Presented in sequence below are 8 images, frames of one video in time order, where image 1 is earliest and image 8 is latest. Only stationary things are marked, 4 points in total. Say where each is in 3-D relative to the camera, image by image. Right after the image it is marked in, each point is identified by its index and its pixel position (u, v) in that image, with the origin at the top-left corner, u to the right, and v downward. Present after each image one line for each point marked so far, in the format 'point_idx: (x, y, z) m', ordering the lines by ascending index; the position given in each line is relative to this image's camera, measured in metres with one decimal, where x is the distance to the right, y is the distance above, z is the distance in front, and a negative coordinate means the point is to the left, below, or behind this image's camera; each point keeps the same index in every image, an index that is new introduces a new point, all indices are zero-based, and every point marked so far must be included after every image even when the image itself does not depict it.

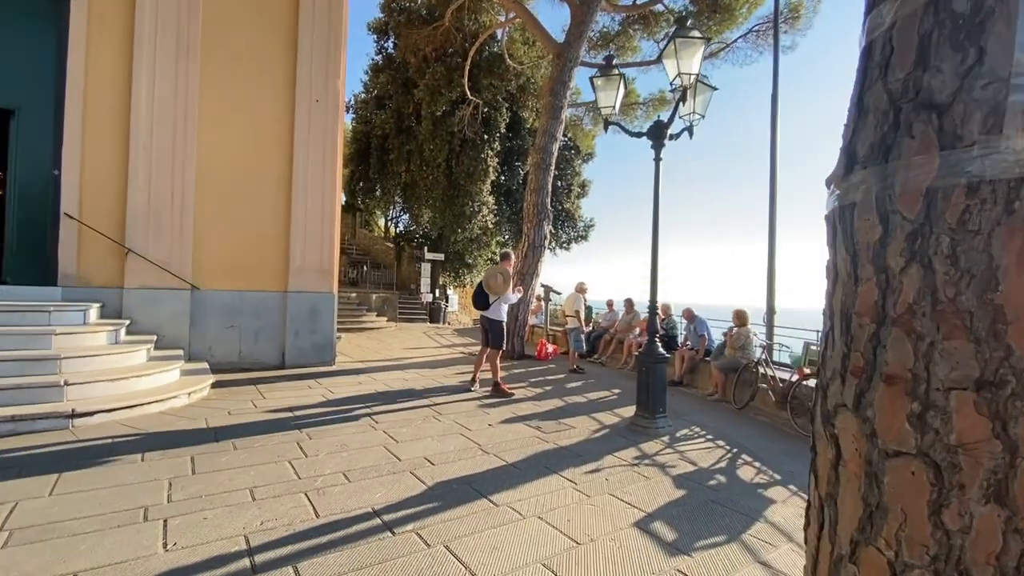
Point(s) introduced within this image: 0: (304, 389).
0: (-3.0, -1.5, +6.9) m
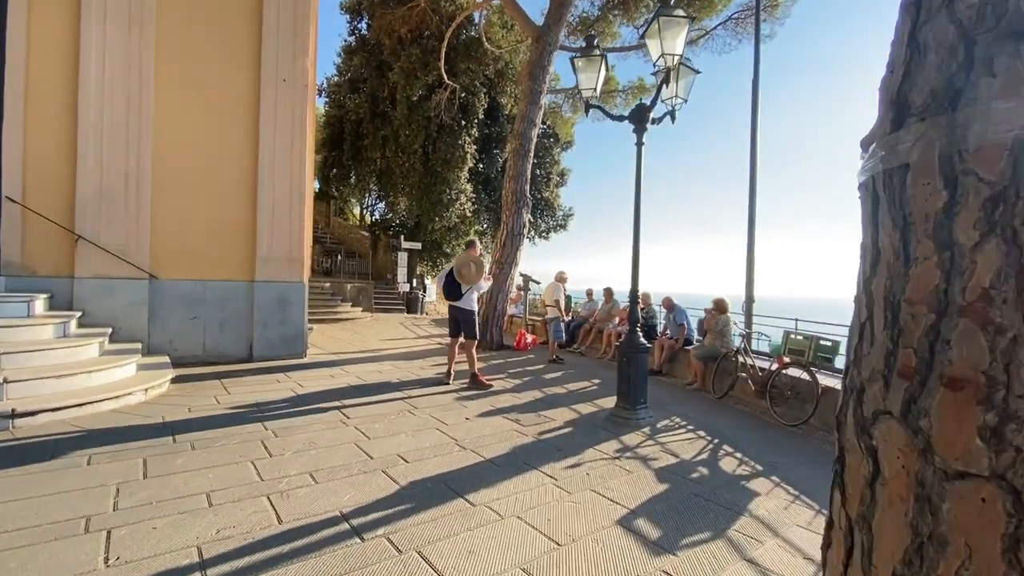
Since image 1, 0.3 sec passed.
0: (-3.3, -1.3, +6.6) m
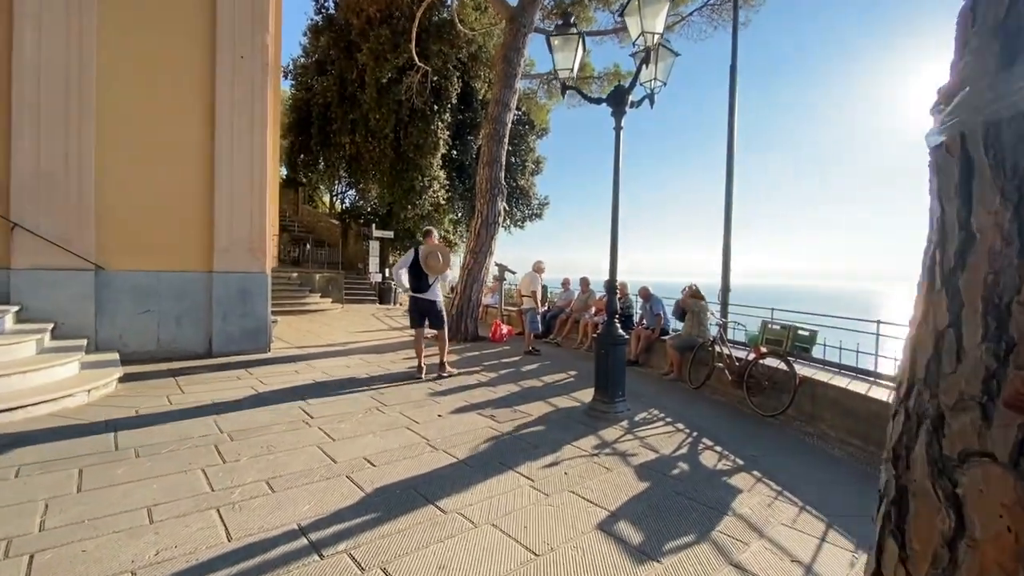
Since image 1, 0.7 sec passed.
0: (-3.6, -1.2, +6.2) m
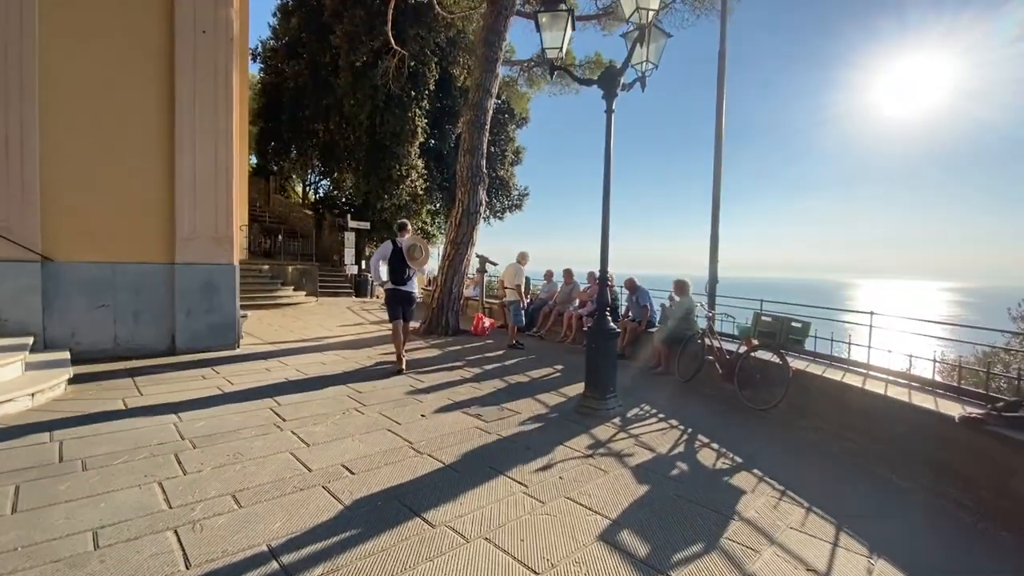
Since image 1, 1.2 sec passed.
0: (-3.8, -1.1, +5.8) m
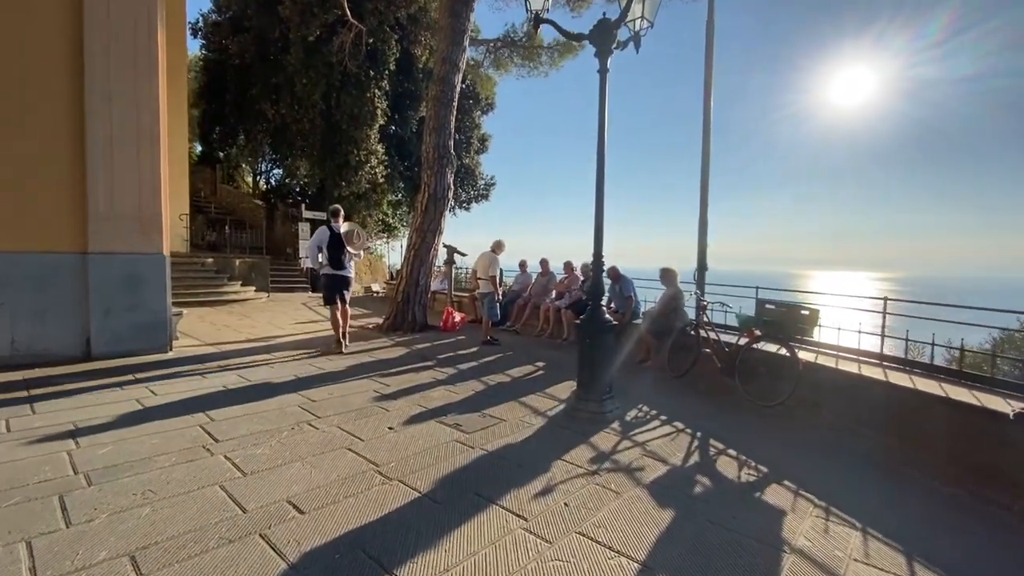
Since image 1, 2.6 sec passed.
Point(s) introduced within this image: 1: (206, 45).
0: (-4.0, -1.0, +4.8) m
1: (-11.4, +9.0, +17.7) m
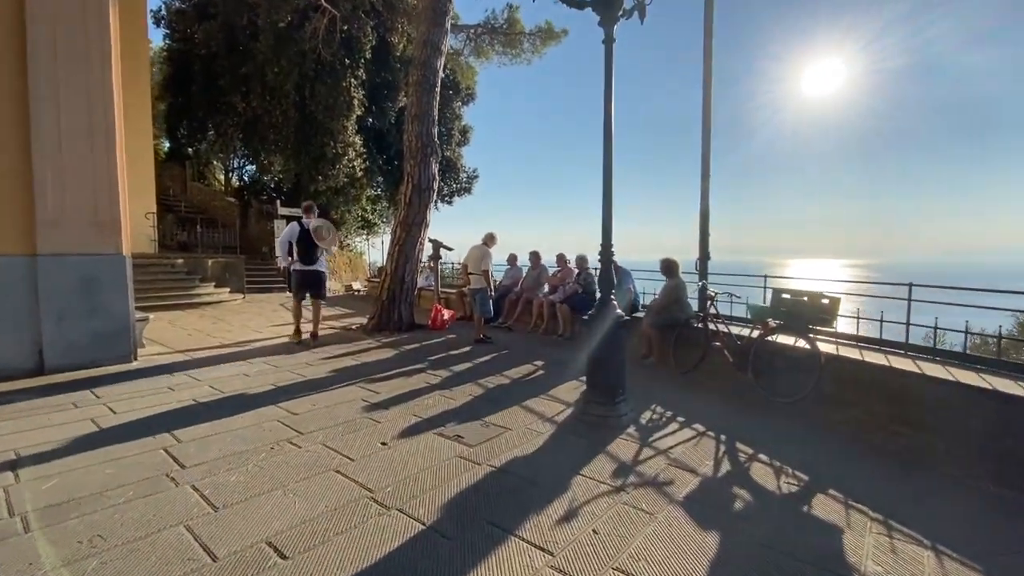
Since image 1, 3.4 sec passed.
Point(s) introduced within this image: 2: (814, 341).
0: (-4.0, -1.1, +4.2) m
1: (-12.1, +8.9, +16.8) m
2: (+3.0, -0.5, +4.7) m
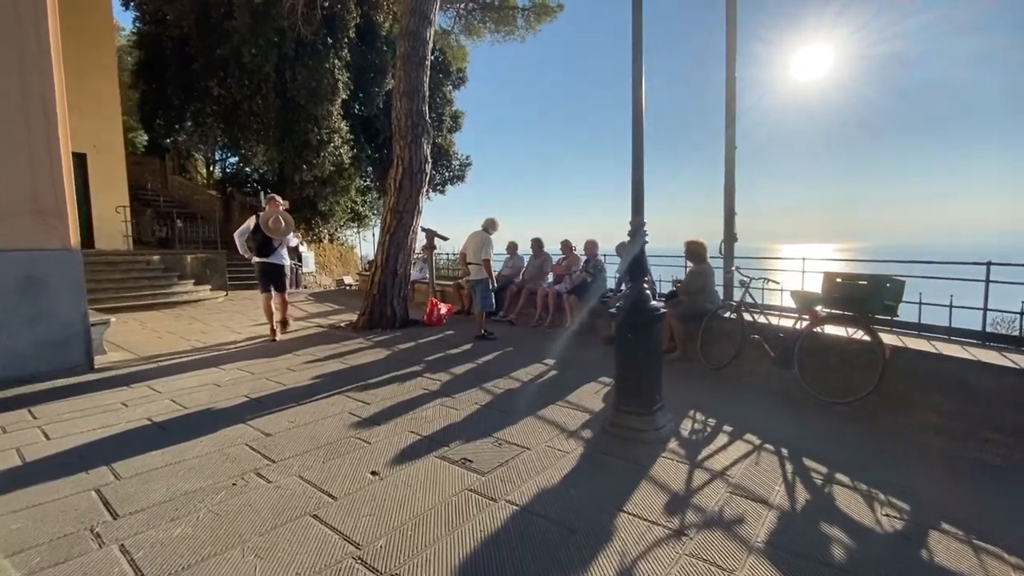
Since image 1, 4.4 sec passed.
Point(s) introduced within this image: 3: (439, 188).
0: (-3.9, -1.1, +3.5) m
1: (-12.3, +9.0, +15.7) m
2: (+3.1, -0.4, +4.1) m
3: (-3.0, +4.1, +19.6) m
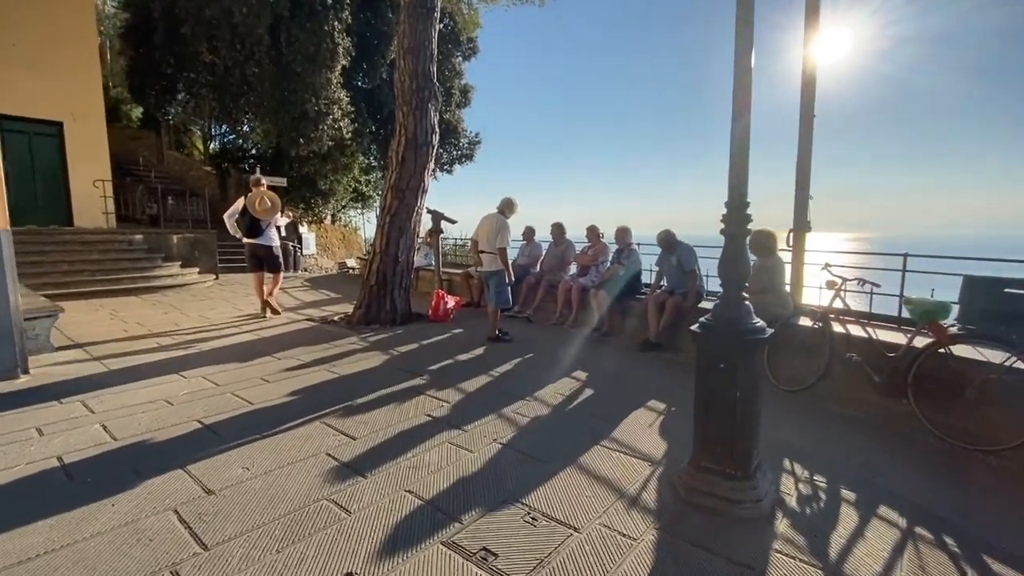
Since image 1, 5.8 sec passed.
0: (-3.7, -1.1, +2.6) m
1: (-11.8, +9.6, +14.5) m
2: (+3.3, -0.4, +3.1) m
3: (-2.5, +4.6, +18.5) m
